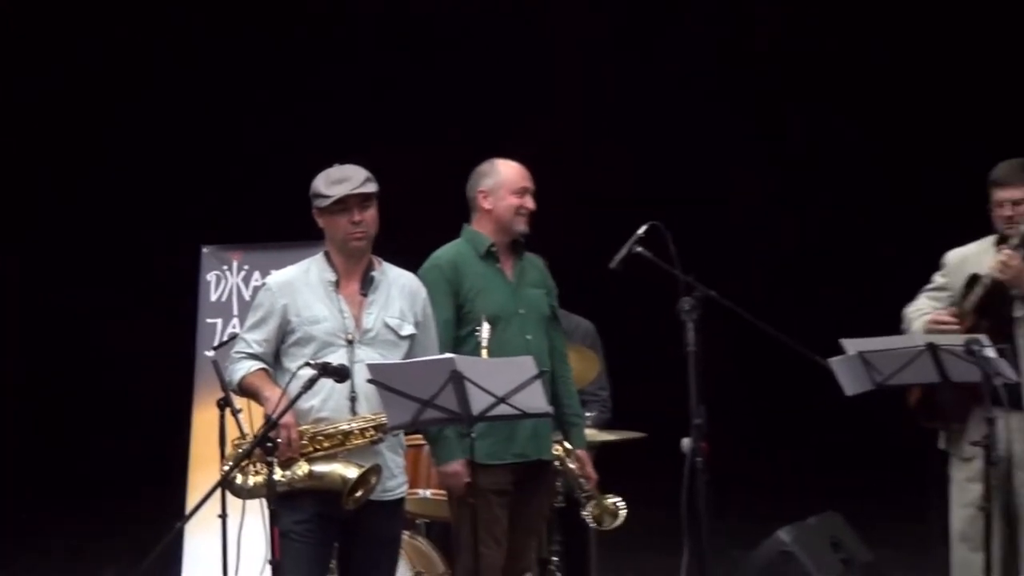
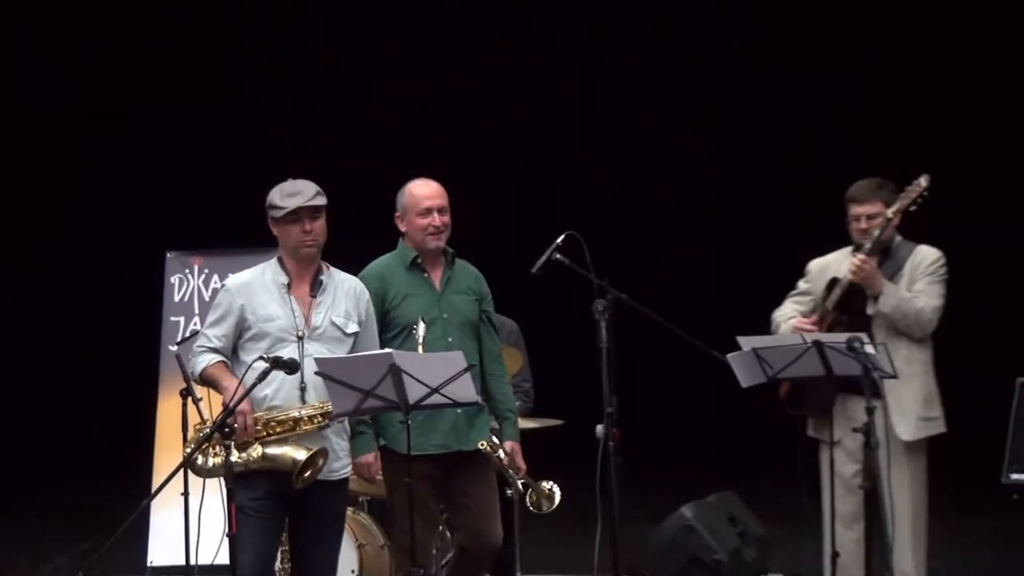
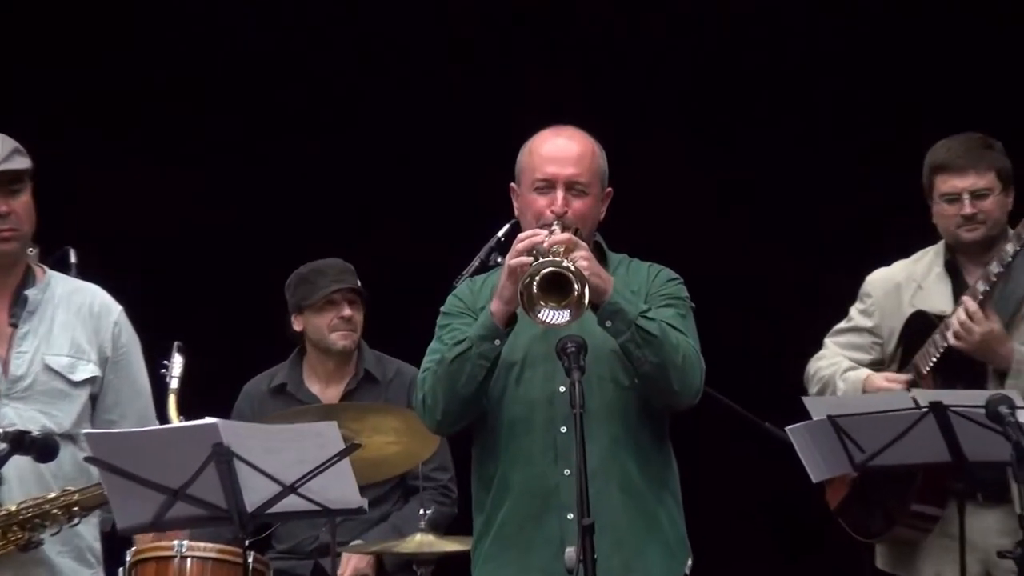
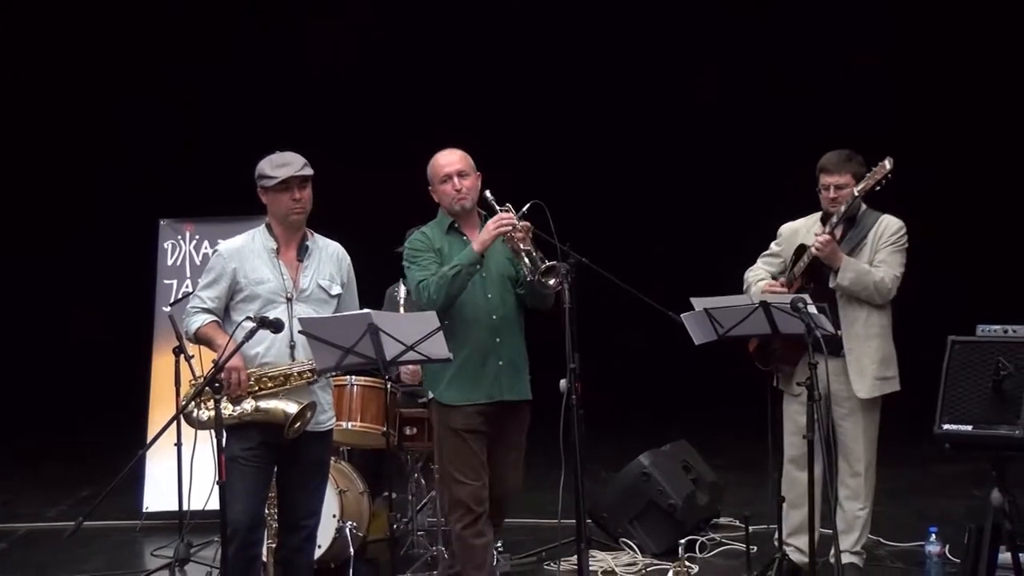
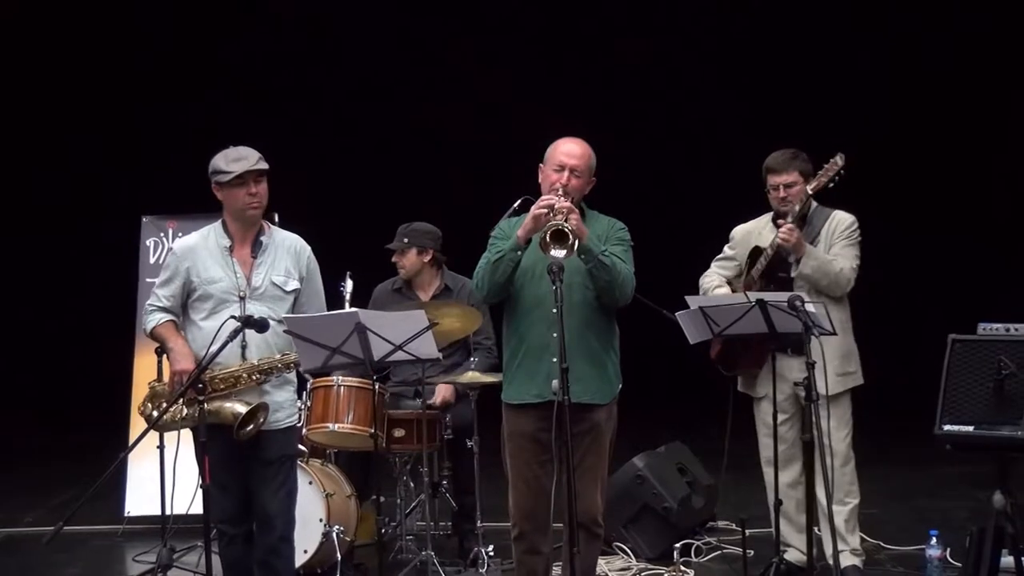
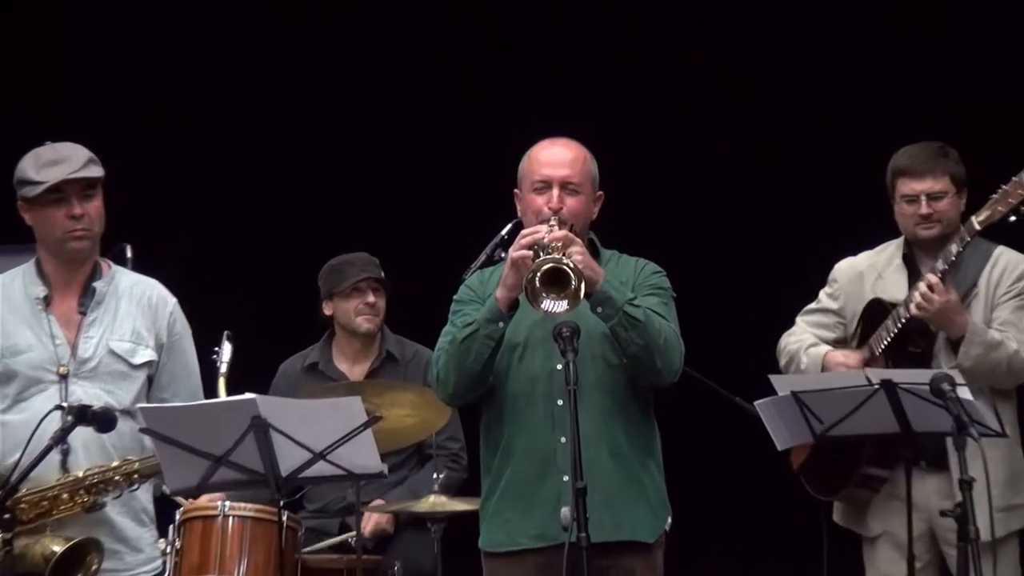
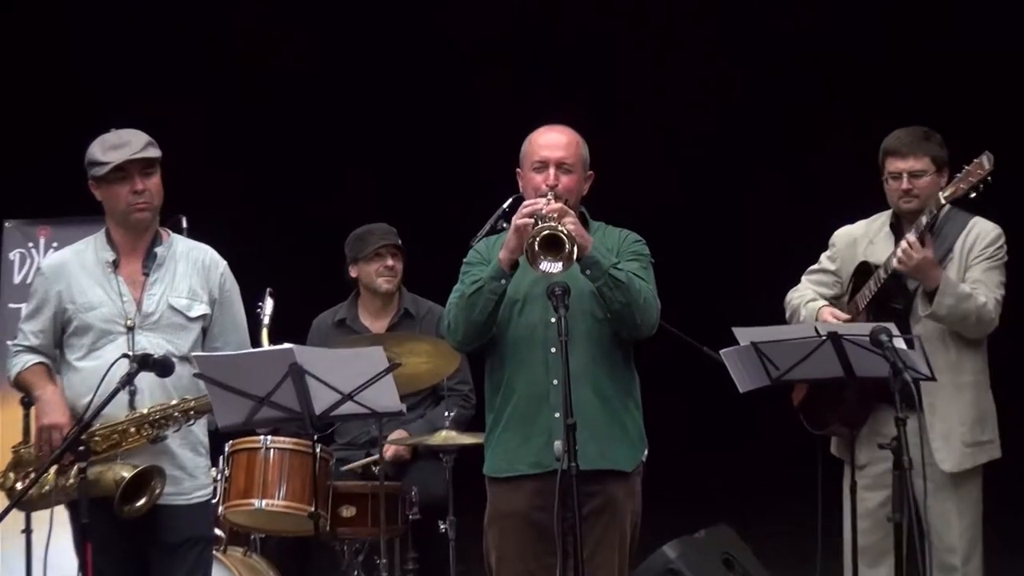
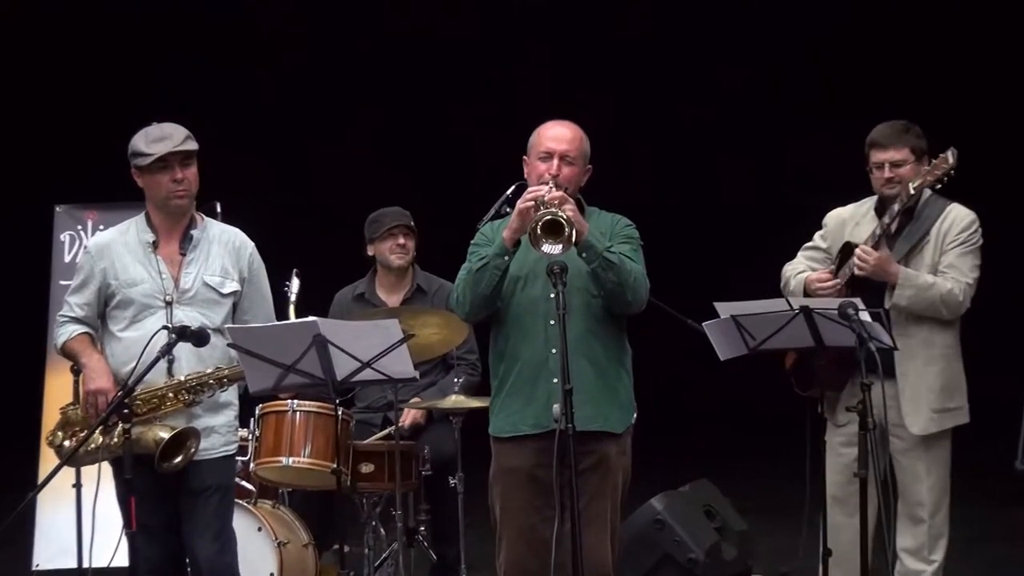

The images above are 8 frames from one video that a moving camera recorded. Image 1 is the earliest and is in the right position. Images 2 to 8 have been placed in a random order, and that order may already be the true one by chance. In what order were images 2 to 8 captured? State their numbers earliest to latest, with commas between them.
2, 4, 5, 8, 7, 6, 3
